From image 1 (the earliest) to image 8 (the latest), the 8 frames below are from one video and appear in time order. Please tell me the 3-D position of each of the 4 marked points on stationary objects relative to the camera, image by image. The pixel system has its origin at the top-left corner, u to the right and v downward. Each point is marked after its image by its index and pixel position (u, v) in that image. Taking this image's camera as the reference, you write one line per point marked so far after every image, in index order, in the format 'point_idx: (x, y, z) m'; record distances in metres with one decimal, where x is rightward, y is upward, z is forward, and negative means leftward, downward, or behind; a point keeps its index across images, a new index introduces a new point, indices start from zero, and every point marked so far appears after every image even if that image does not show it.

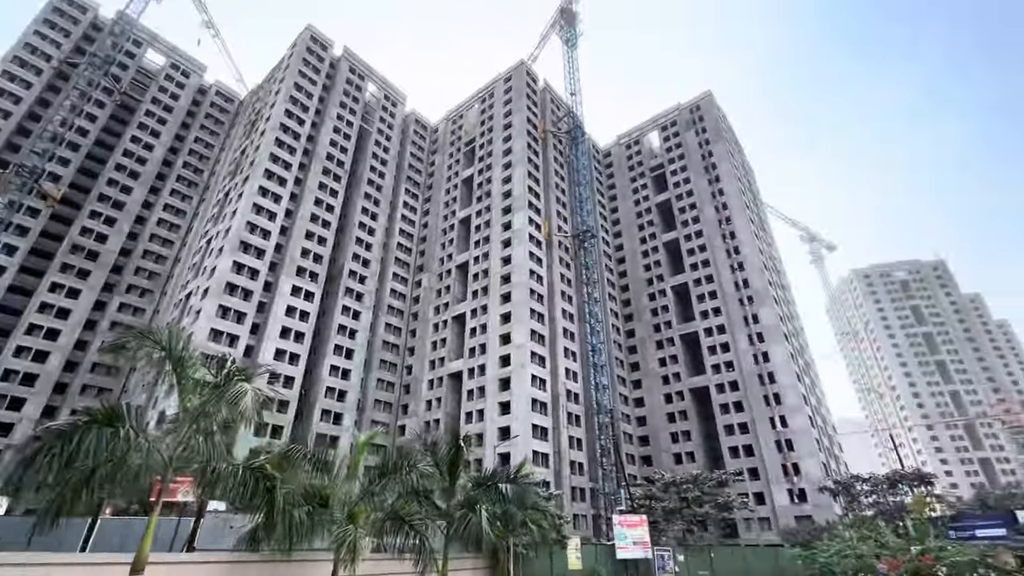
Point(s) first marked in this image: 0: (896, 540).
0: (+10.6, -7.1, +13.3) m
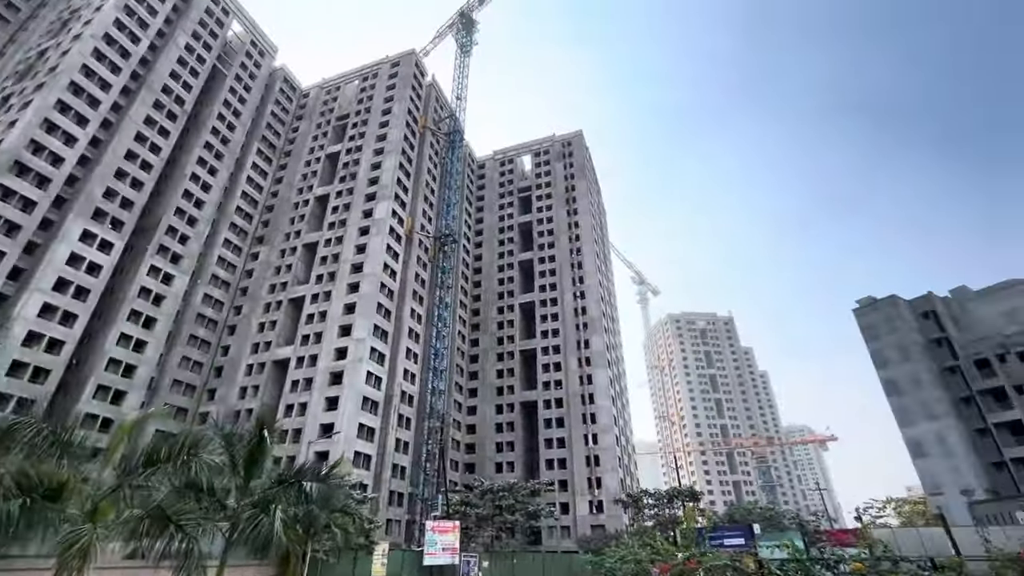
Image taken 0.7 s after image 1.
0: (+4.9, -8.2, +15.0) m
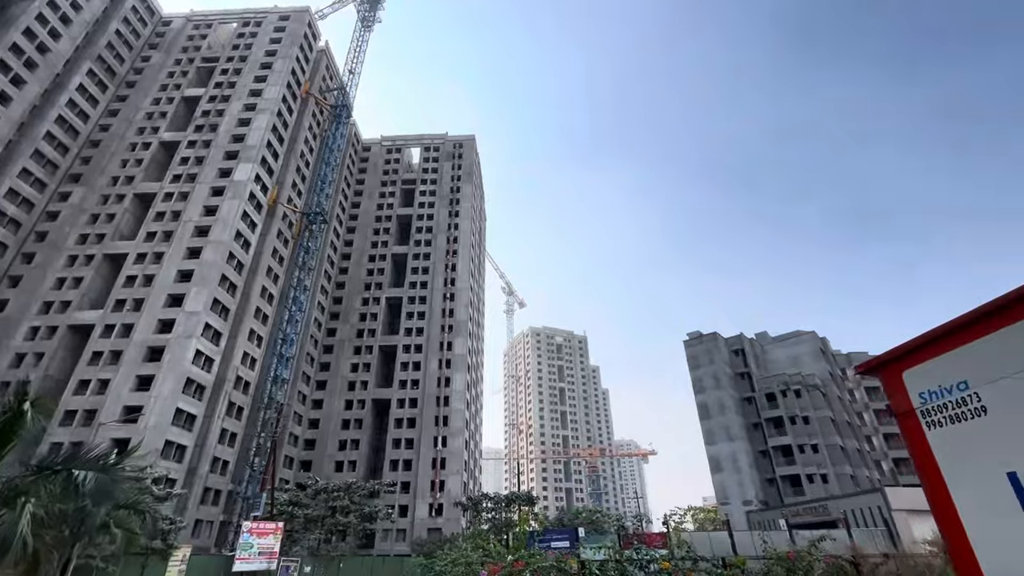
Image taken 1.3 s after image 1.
0: (-0.4, -8.3, +15.1) m
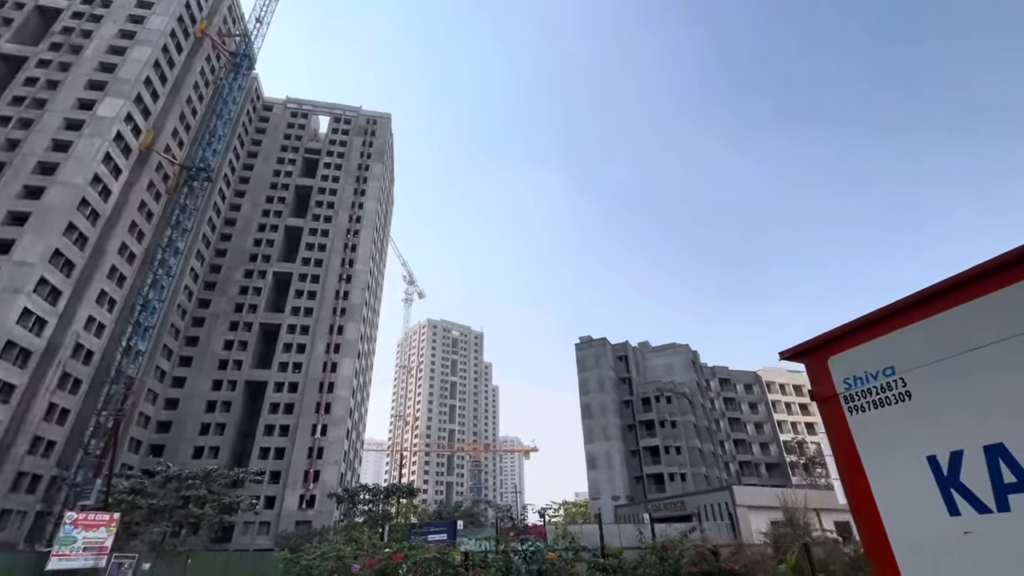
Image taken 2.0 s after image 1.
0: (-4.1, -7.6, +14.3) m
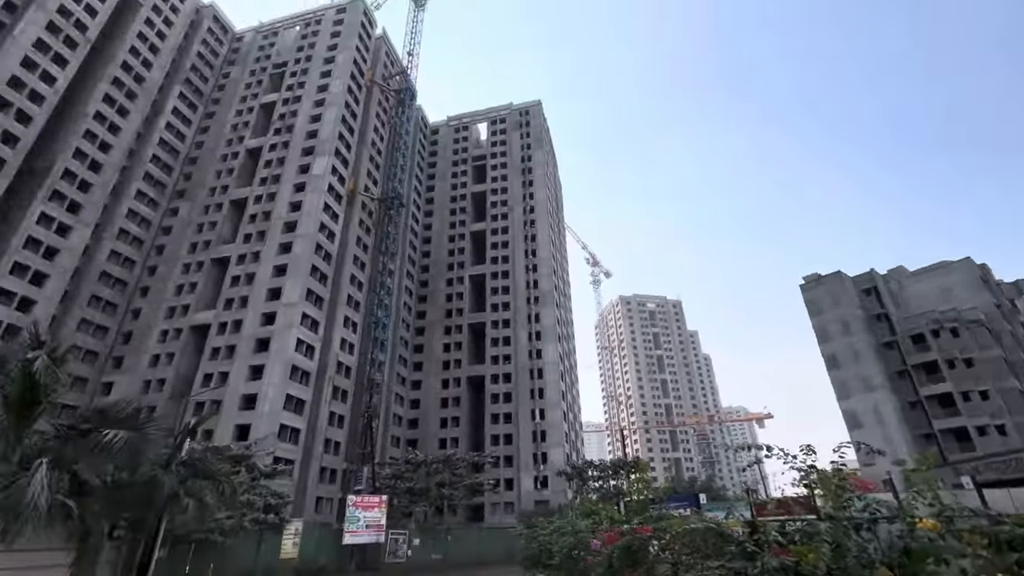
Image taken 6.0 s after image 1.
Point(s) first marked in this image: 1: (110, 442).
0: (+2.5, -5.7, +11.9) m
1: (-8.7, -3.3, +10.4) m
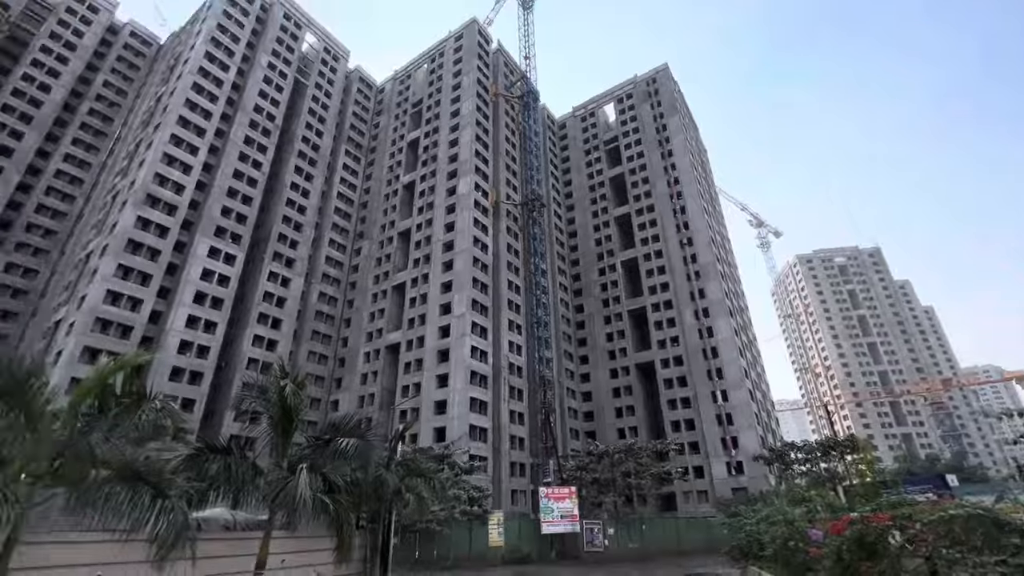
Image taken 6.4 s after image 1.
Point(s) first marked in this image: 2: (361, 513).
0: (+7.0, -4.7, +10.4) m
1: (-4.4, -4.2, +12.5) m
2: (-4.2, -6.2, +13.2) m
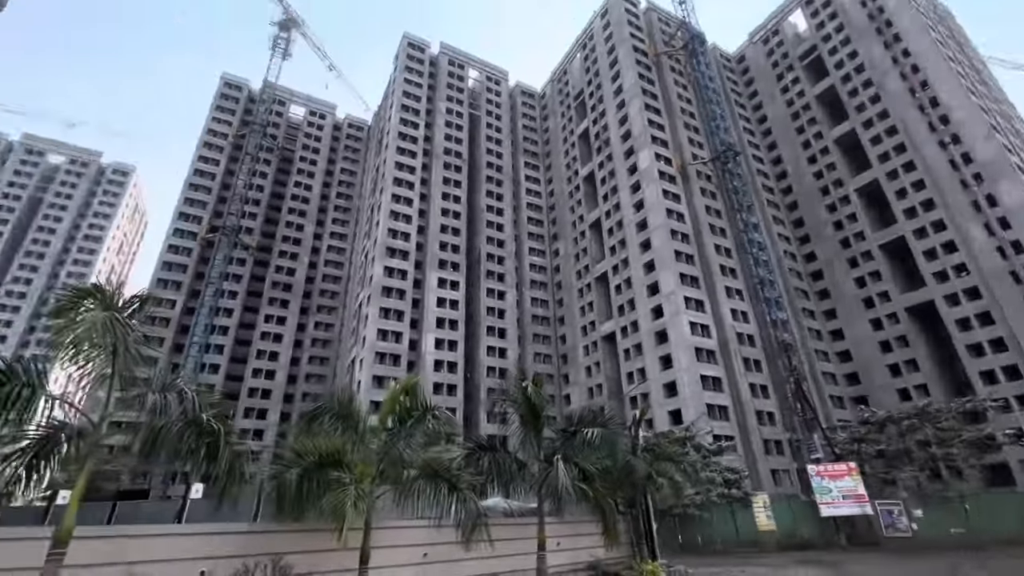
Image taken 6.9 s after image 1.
0: (+11.5, -2.4, +6.6) m
1: (+2.1, -4.1, +13.1) m
2: (+3.0, -6.0, +13.6) m
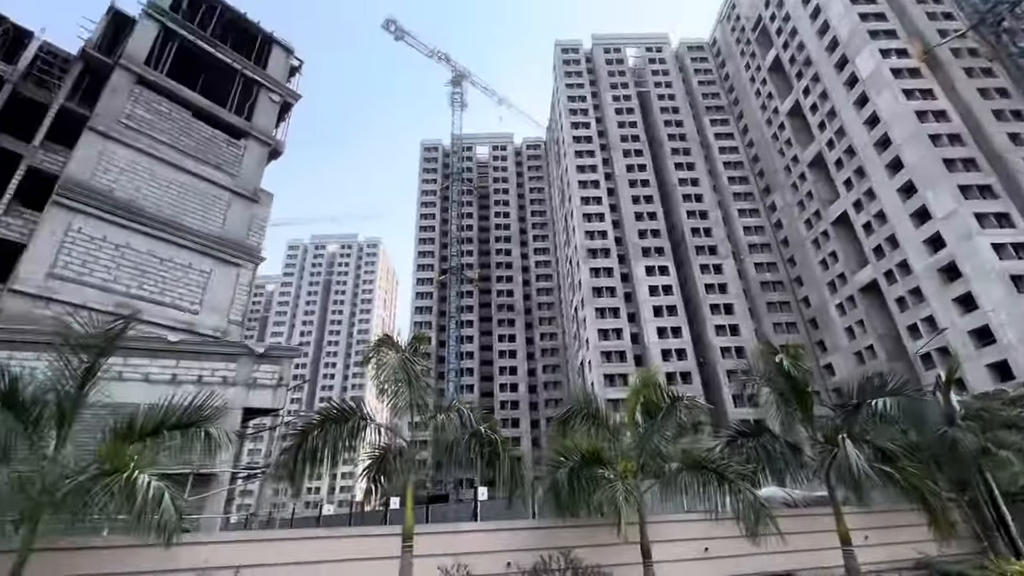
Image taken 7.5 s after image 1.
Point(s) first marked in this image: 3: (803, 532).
0: (+13.6, +0.6, +1.1) m
1: (+8.4, -2.8, +10.8) m
2: (+9.8, -4.4, +10.8) m
3: (+7.9, -6.6, +13.0) m
